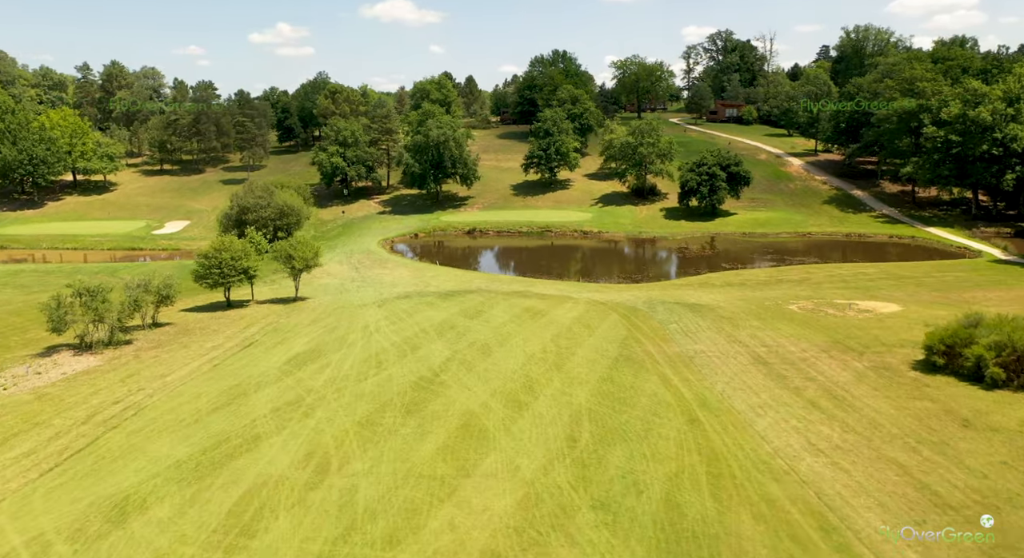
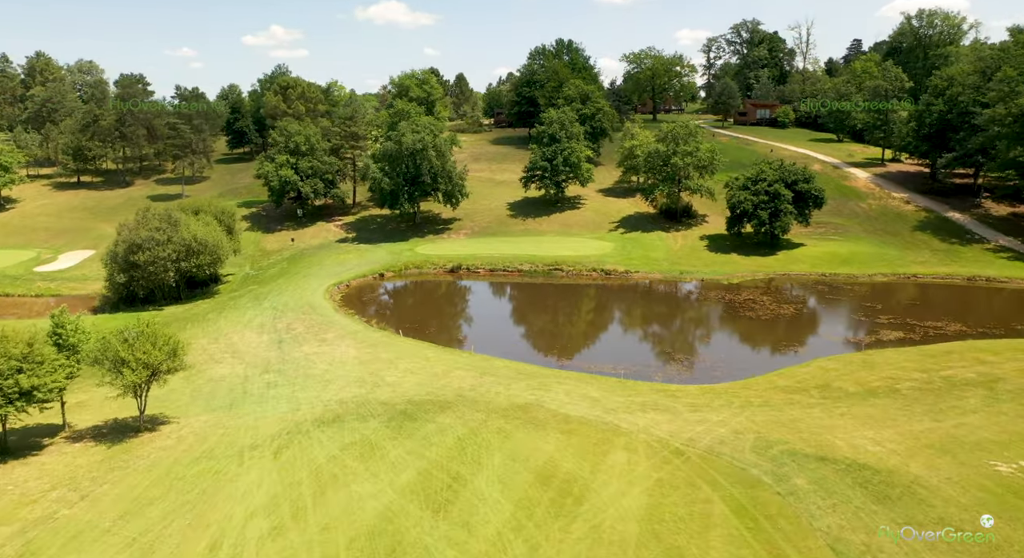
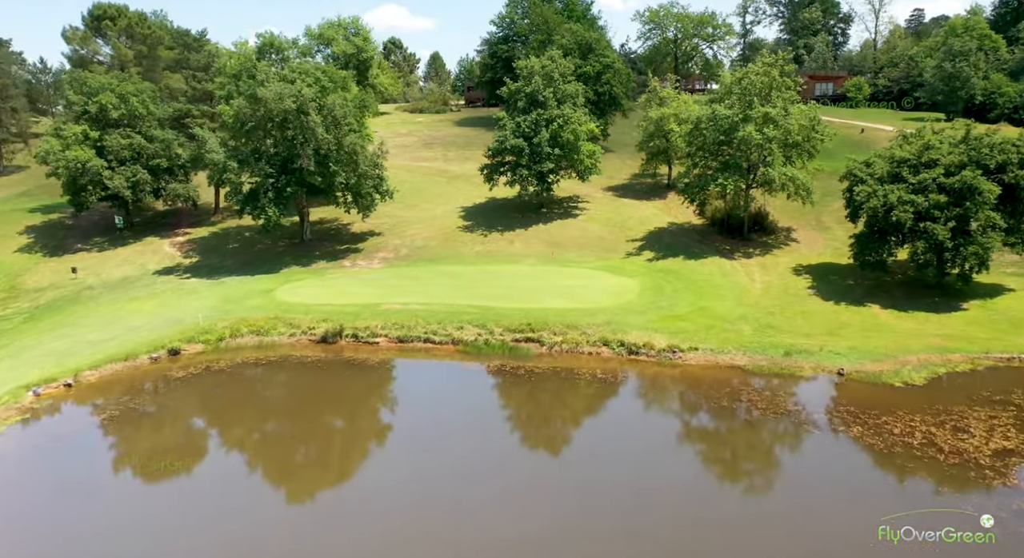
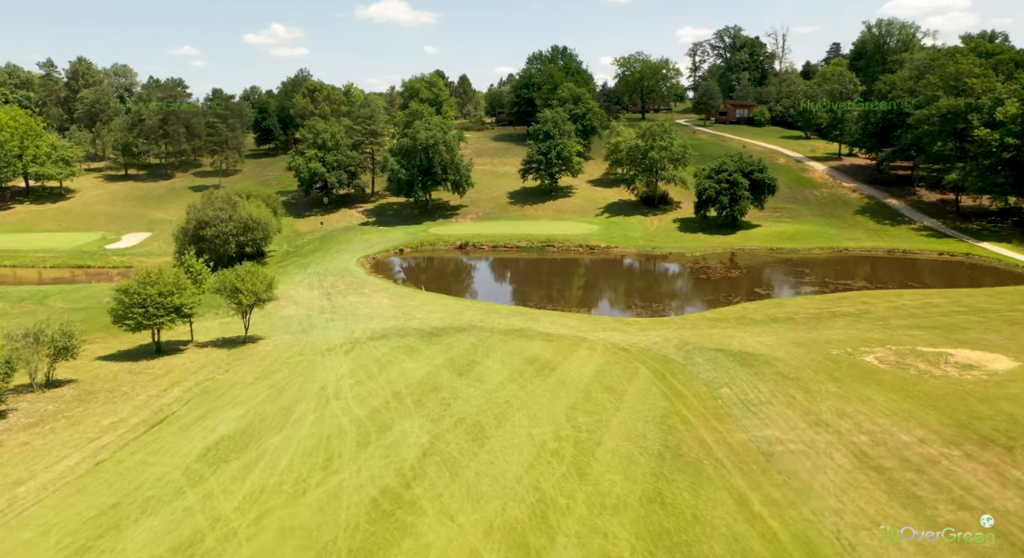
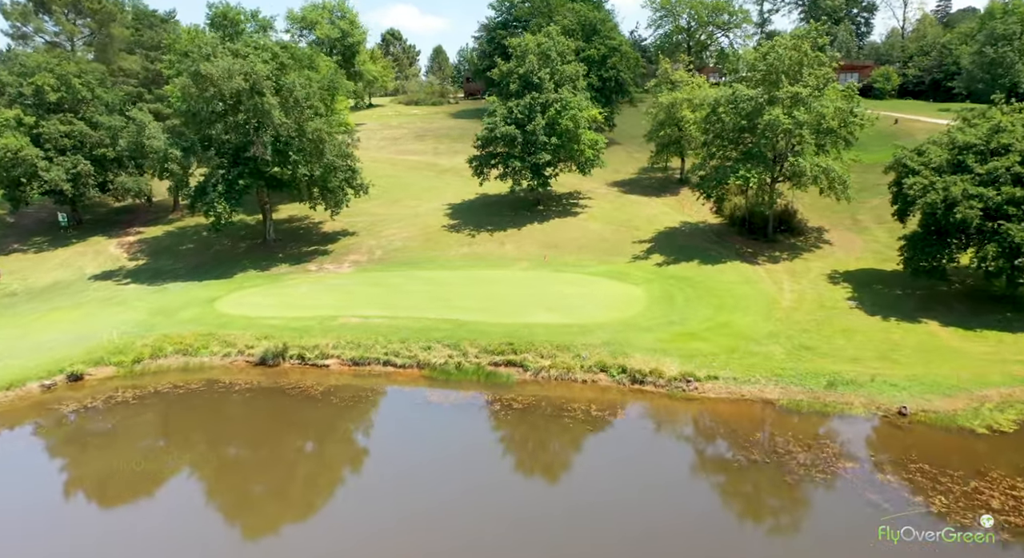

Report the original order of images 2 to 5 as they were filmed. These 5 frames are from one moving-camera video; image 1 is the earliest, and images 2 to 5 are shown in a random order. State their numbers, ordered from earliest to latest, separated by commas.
4, 2, 3, 5
